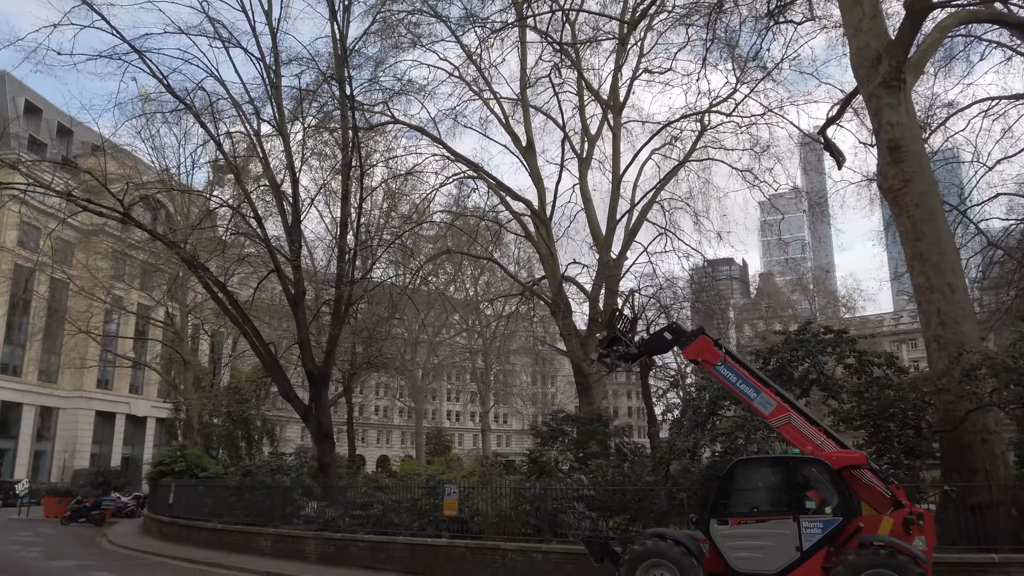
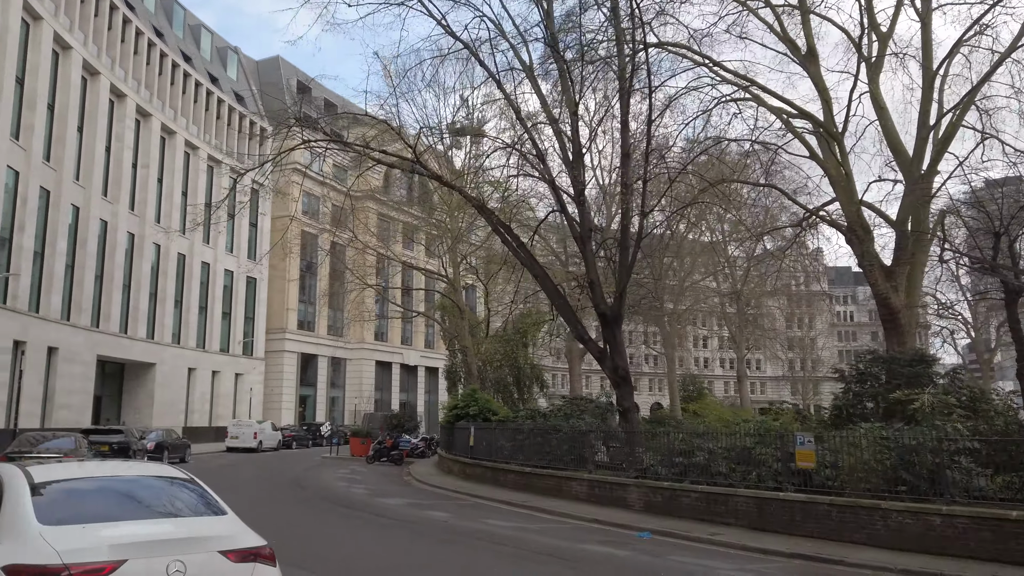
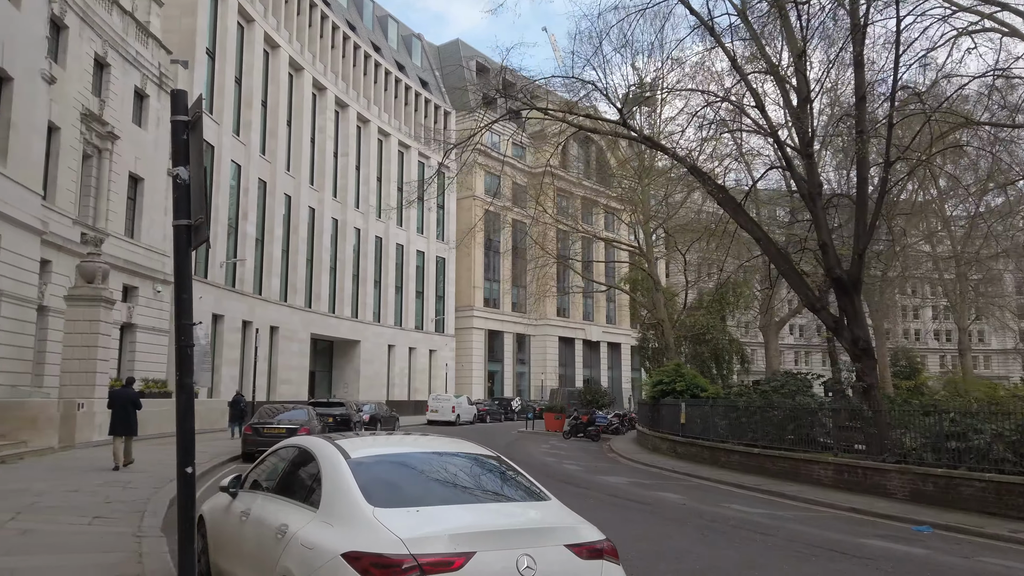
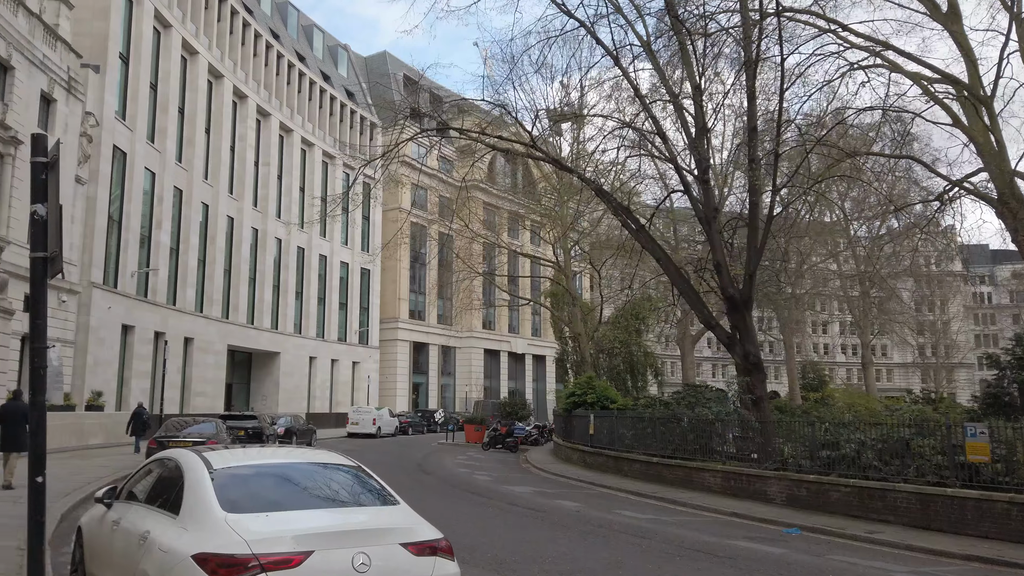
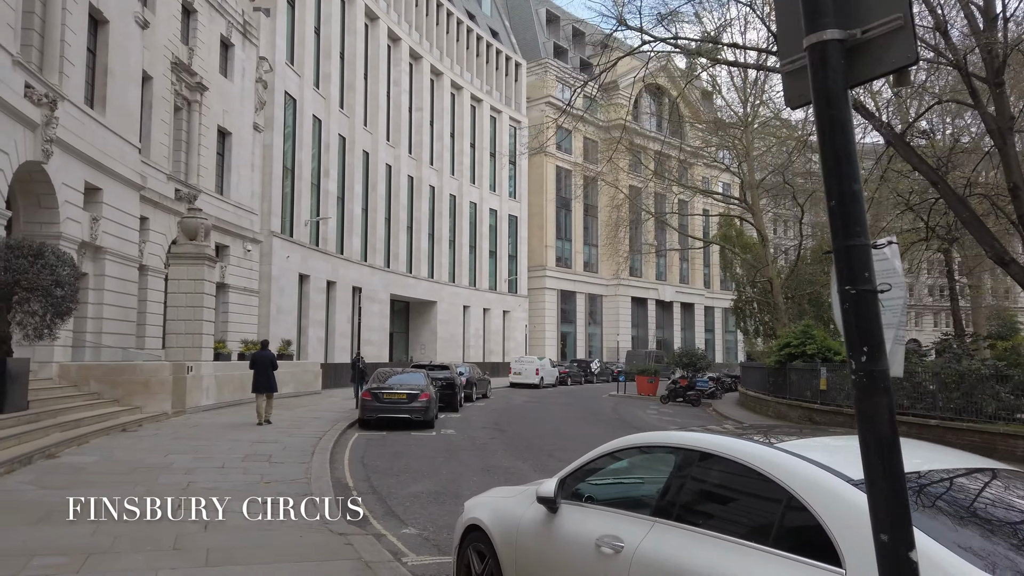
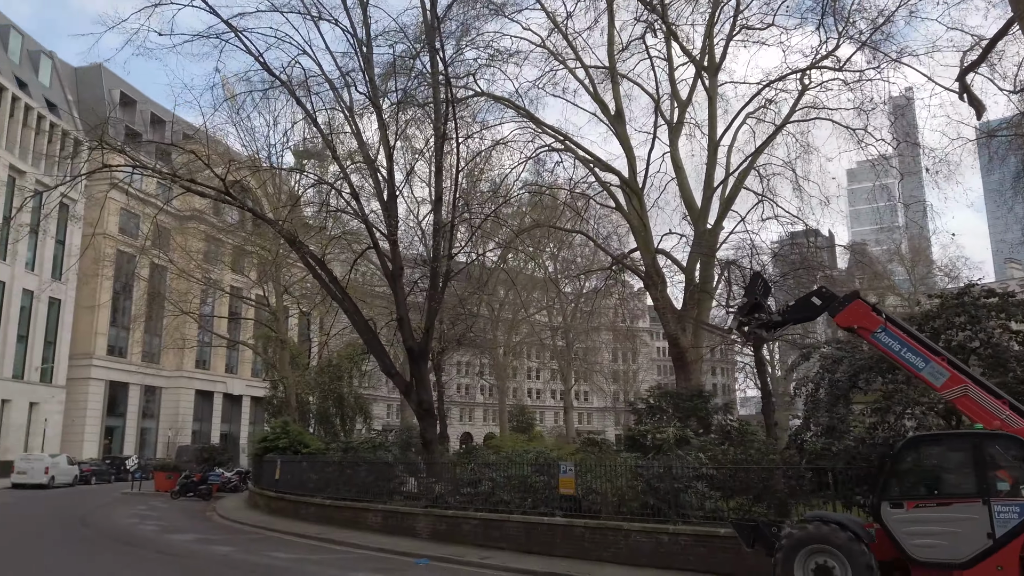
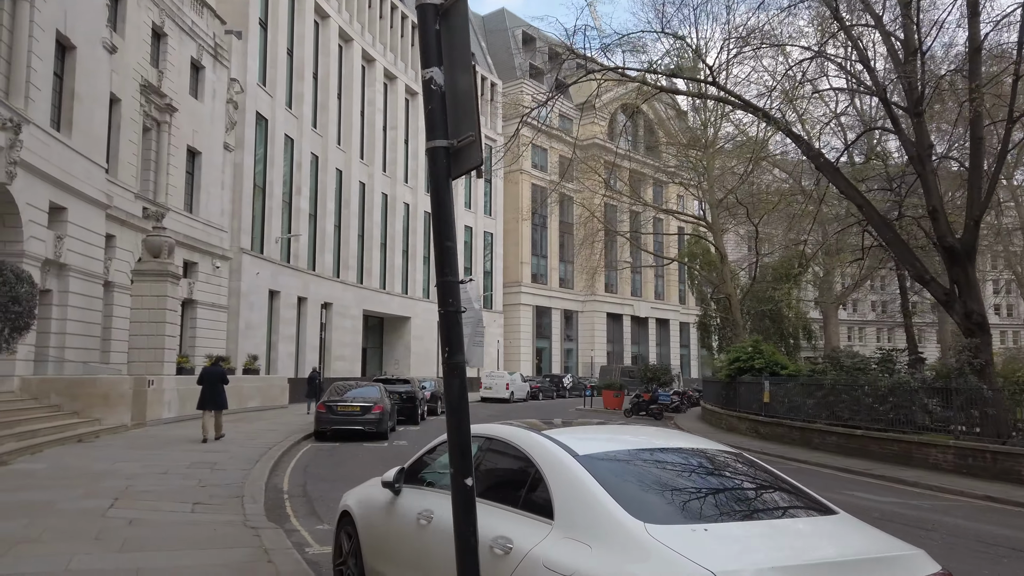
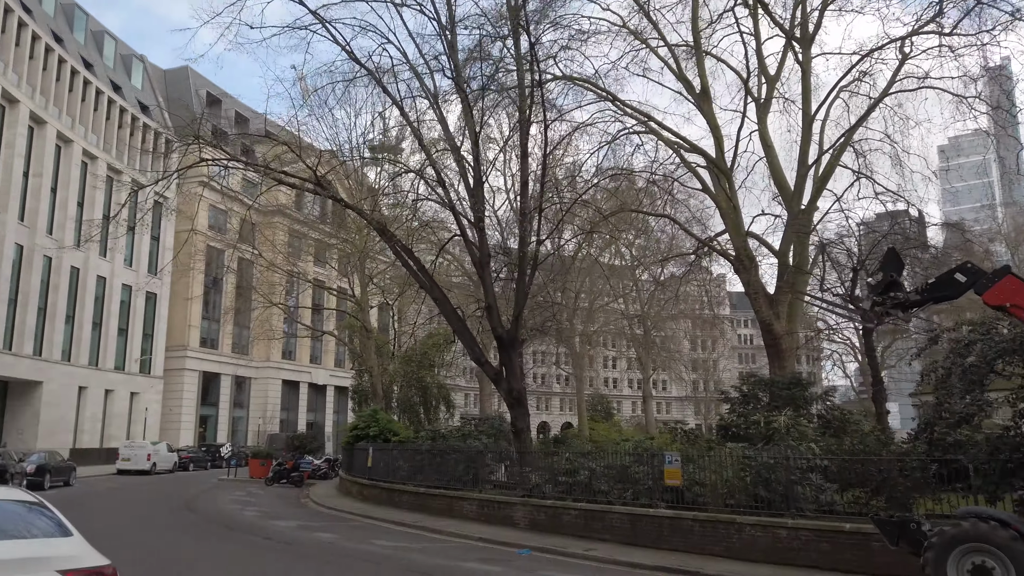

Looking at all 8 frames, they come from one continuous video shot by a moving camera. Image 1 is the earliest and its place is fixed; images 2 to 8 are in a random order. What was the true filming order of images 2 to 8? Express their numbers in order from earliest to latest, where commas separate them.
6, 8, 2, 4, 3, 7, 5
